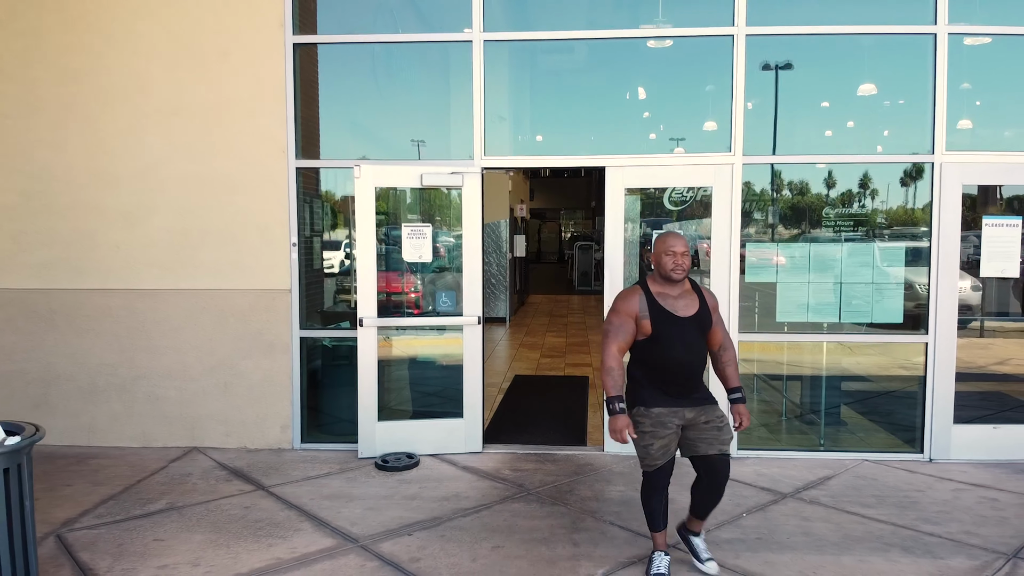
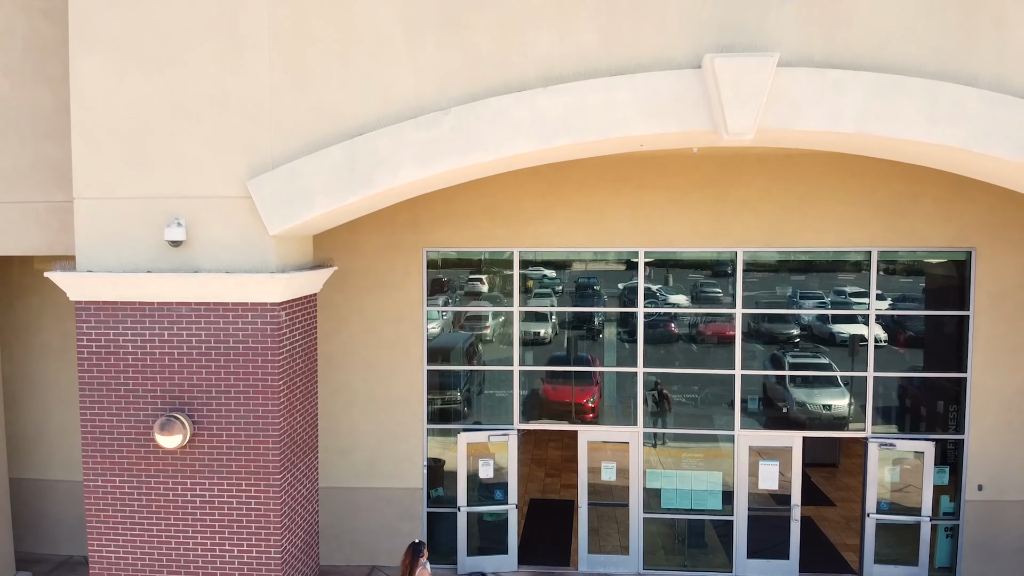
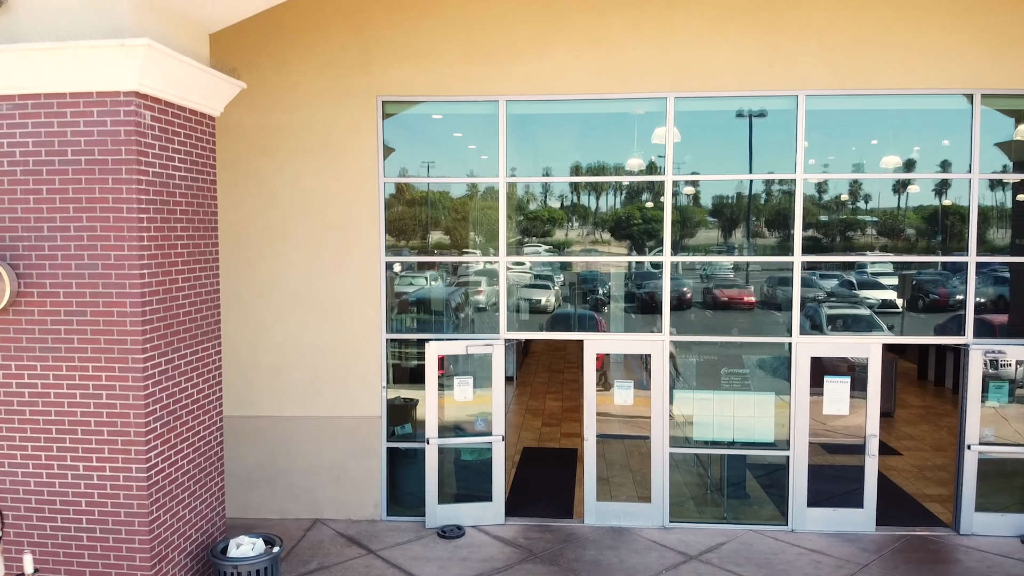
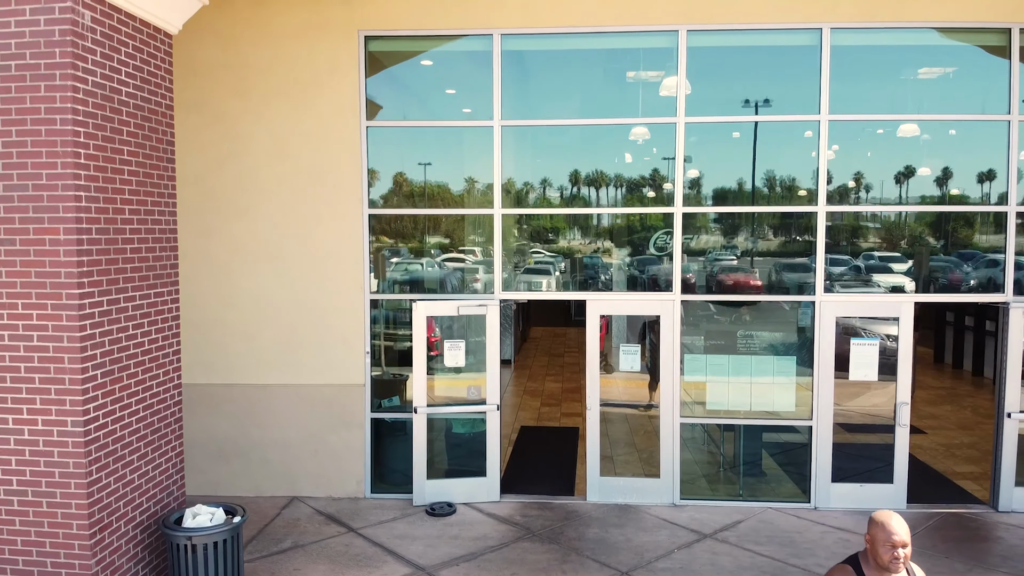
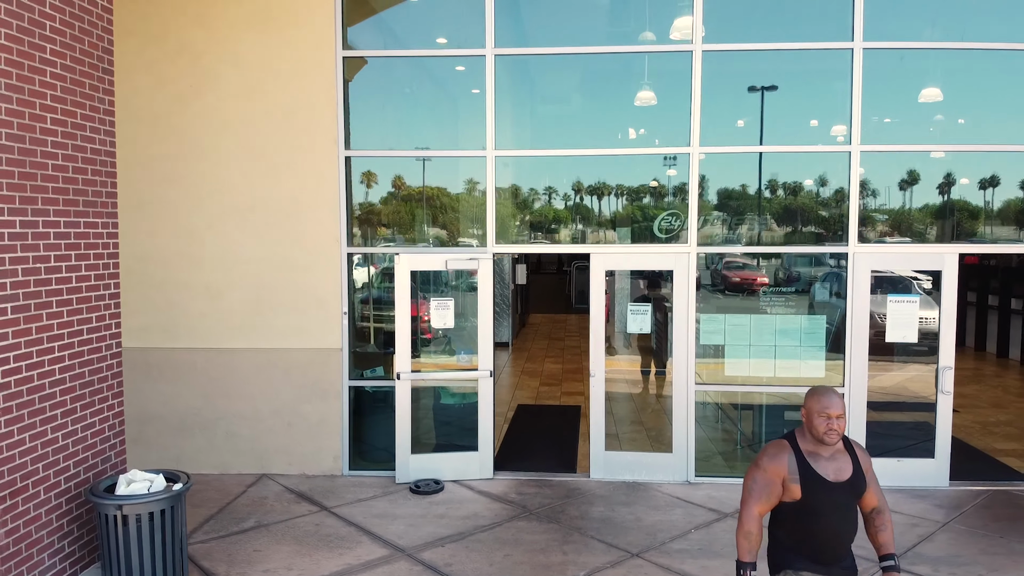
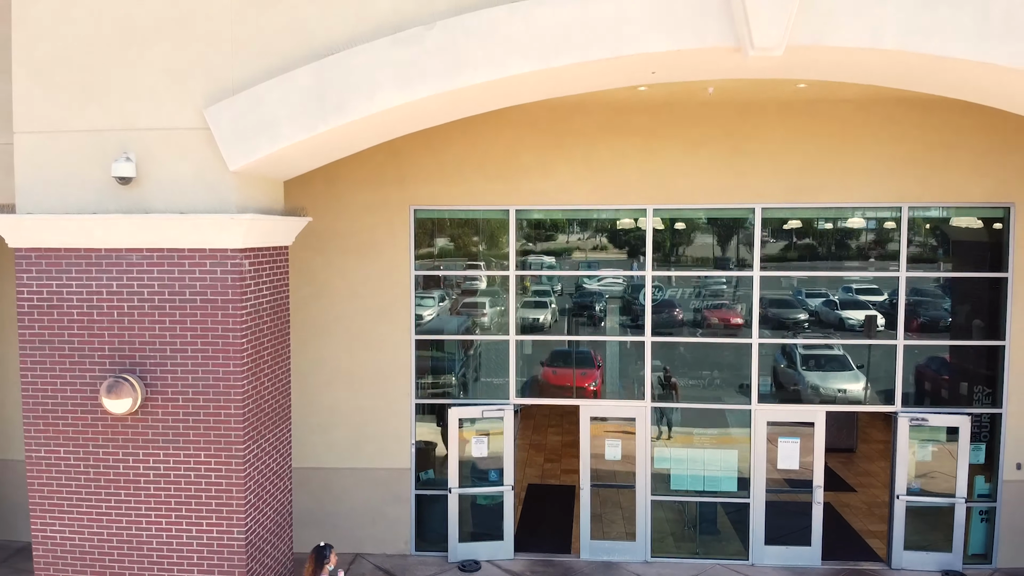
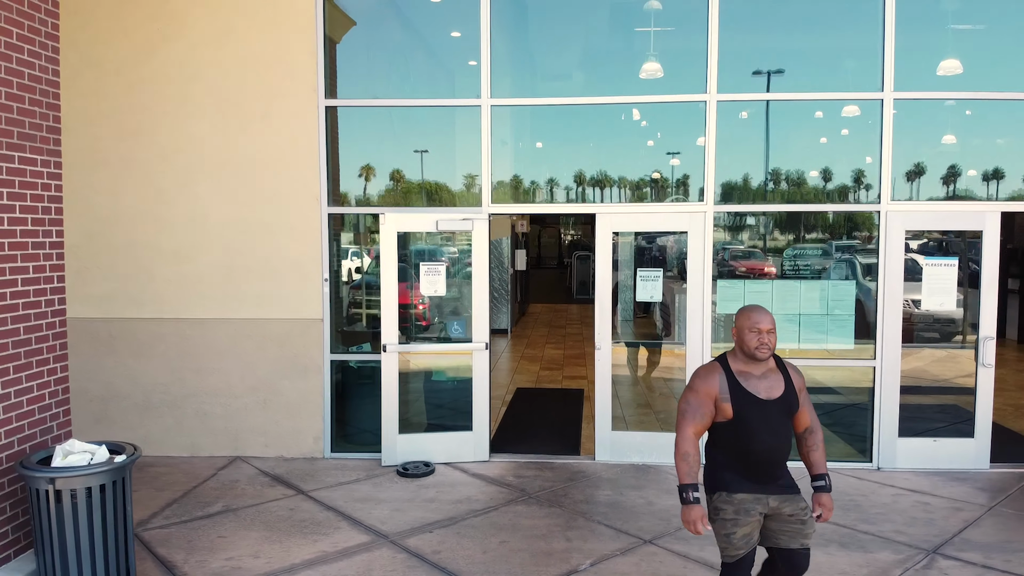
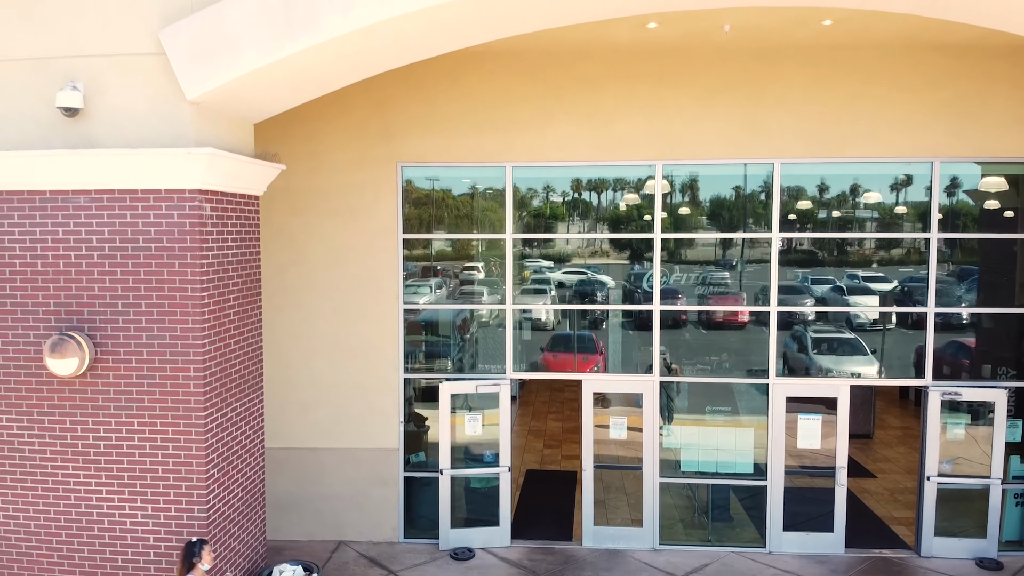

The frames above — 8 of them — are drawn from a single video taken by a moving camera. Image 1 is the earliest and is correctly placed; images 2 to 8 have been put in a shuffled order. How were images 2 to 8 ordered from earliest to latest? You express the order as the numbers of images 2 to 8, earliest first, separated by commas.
7, 5, 4, 3, 8, 6, 2
